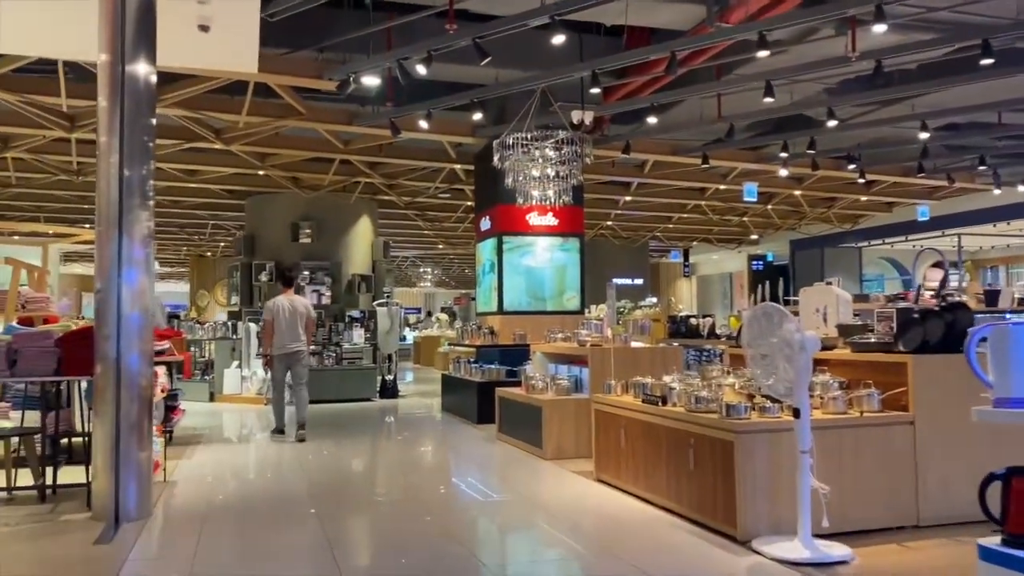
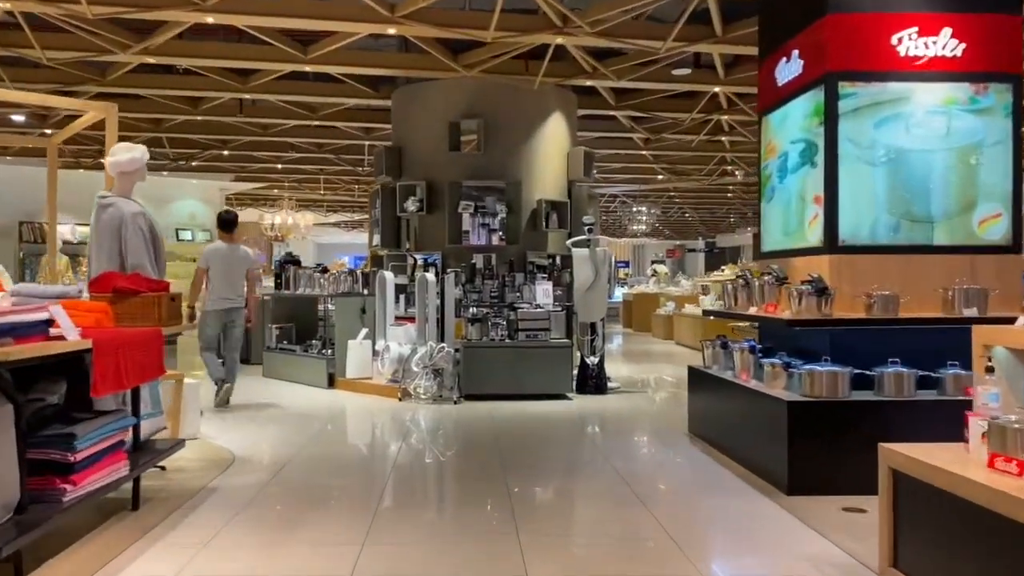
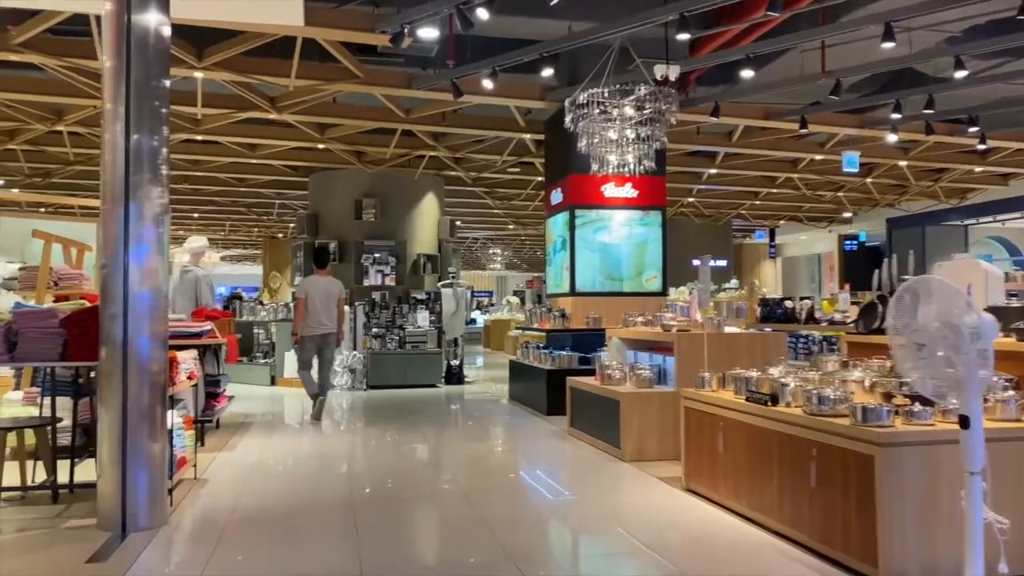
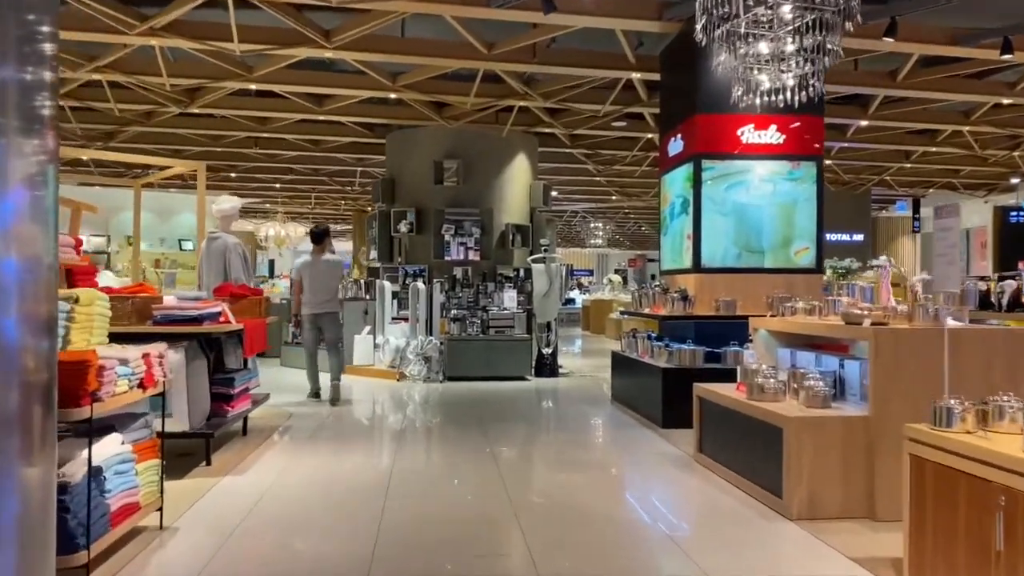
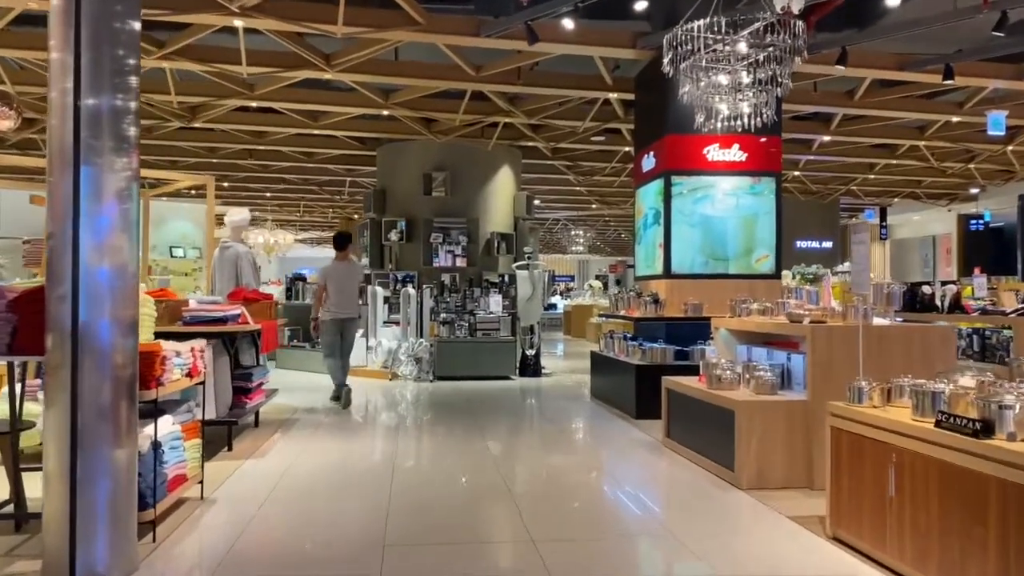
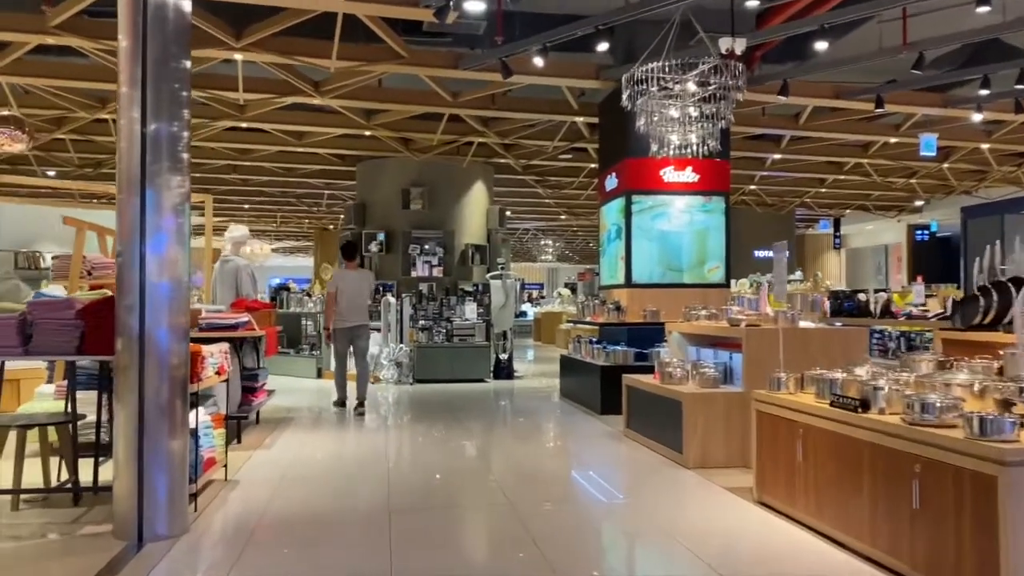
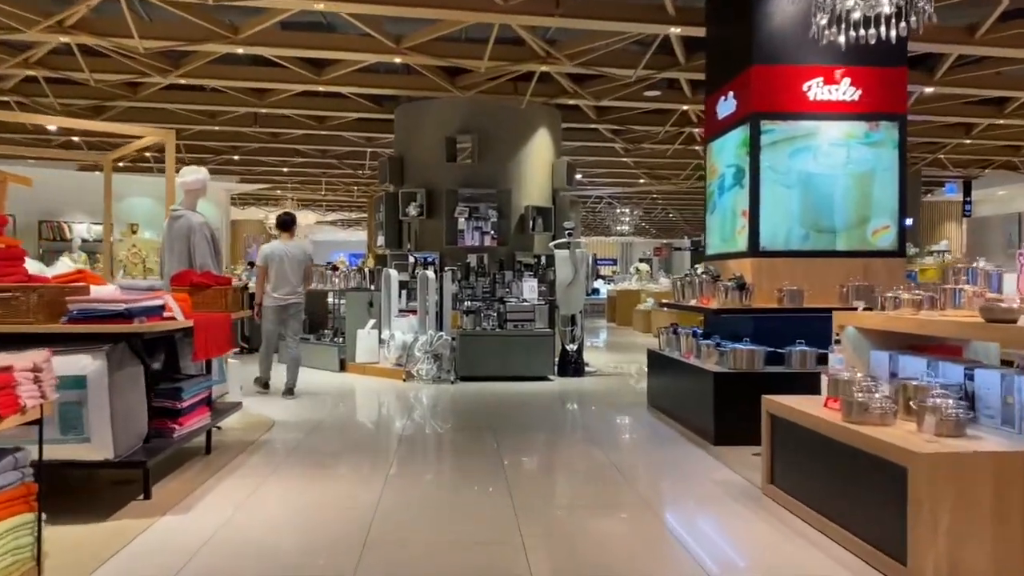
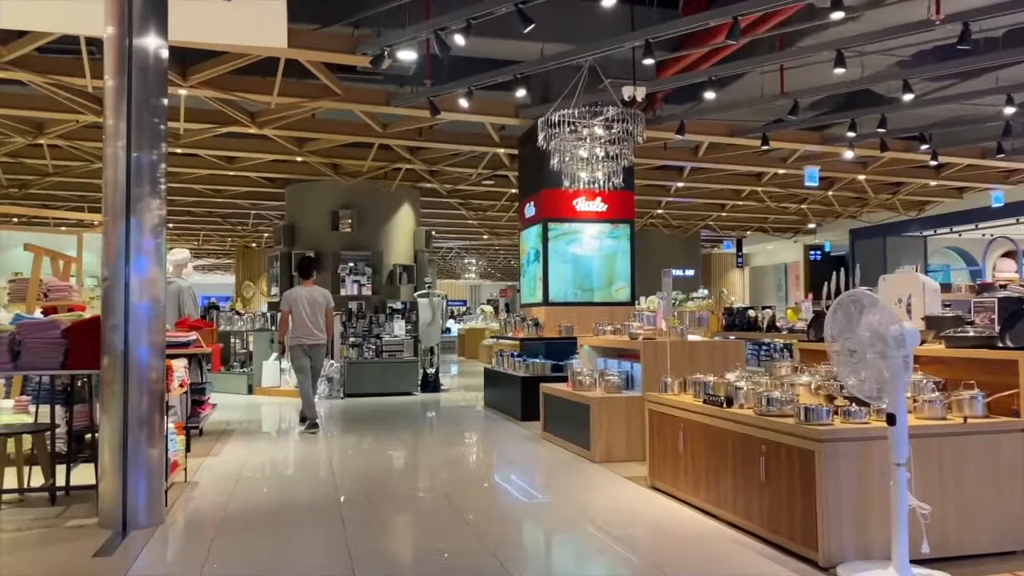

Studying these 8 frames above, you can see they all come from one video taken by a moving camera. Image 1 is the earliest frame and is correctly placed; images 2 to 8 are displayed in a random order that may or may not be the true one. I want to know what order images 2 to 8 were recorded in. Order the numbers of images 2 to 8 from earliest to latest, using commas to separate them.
8, 3, 6, 5, 4, 7, 2
